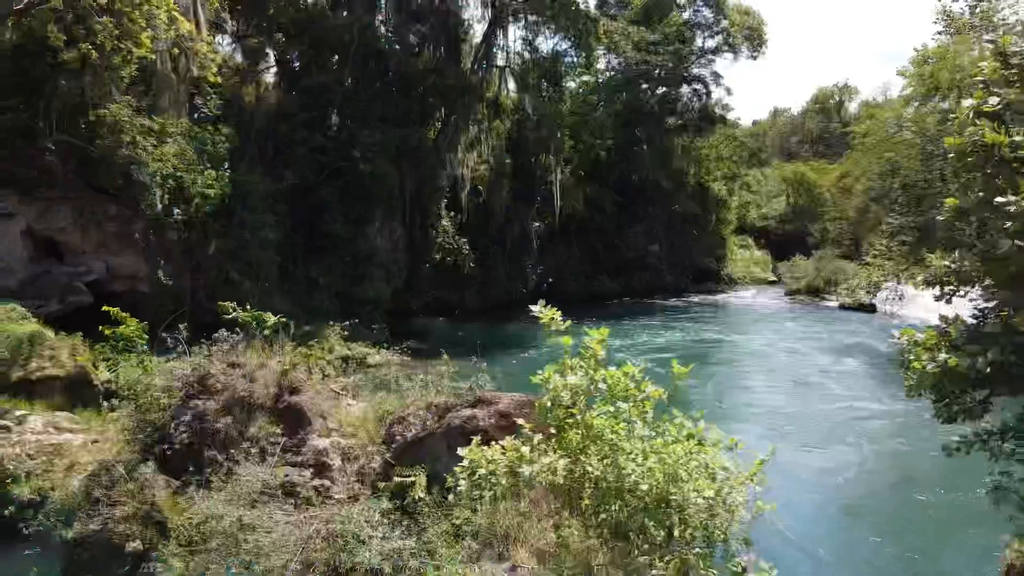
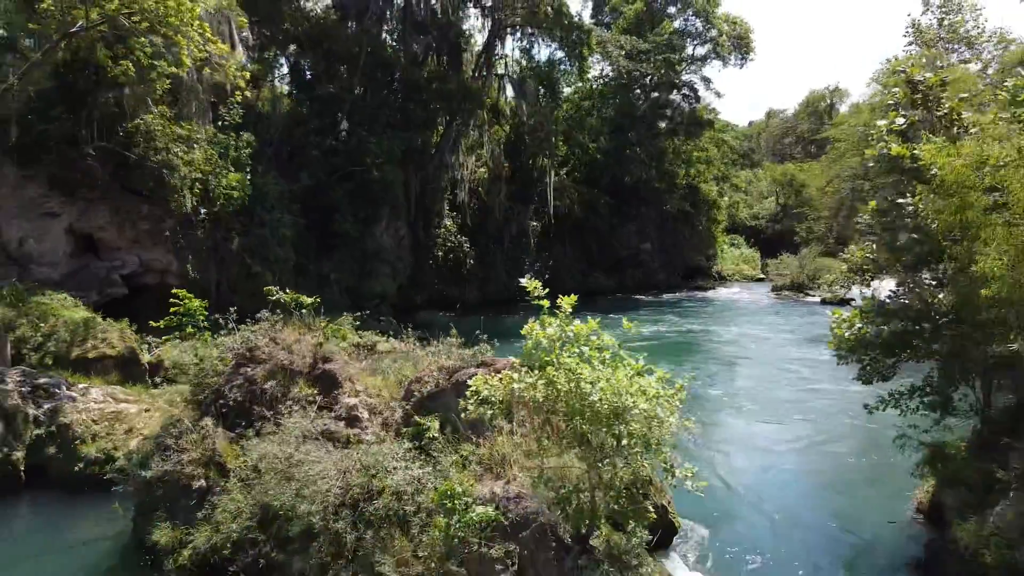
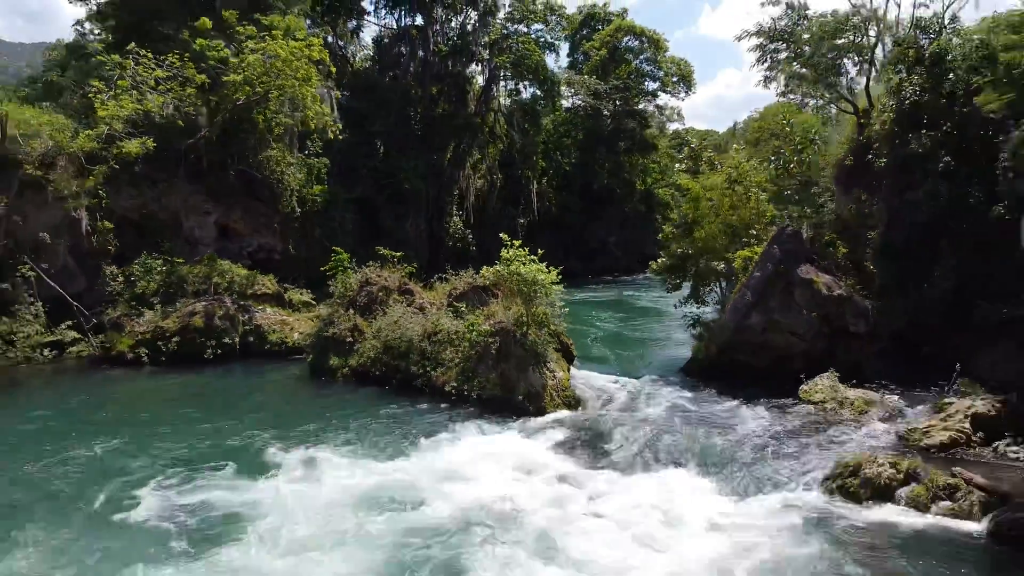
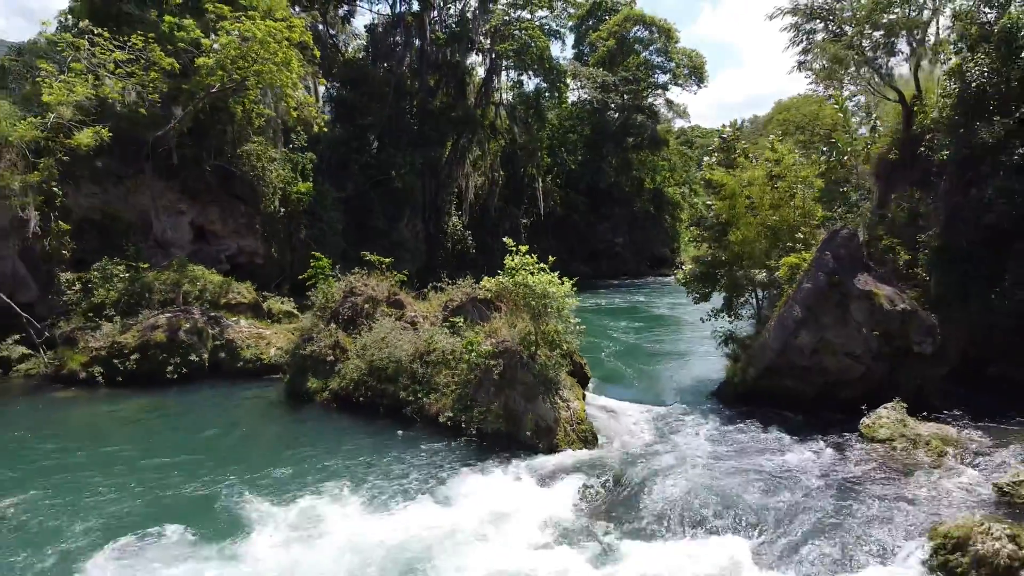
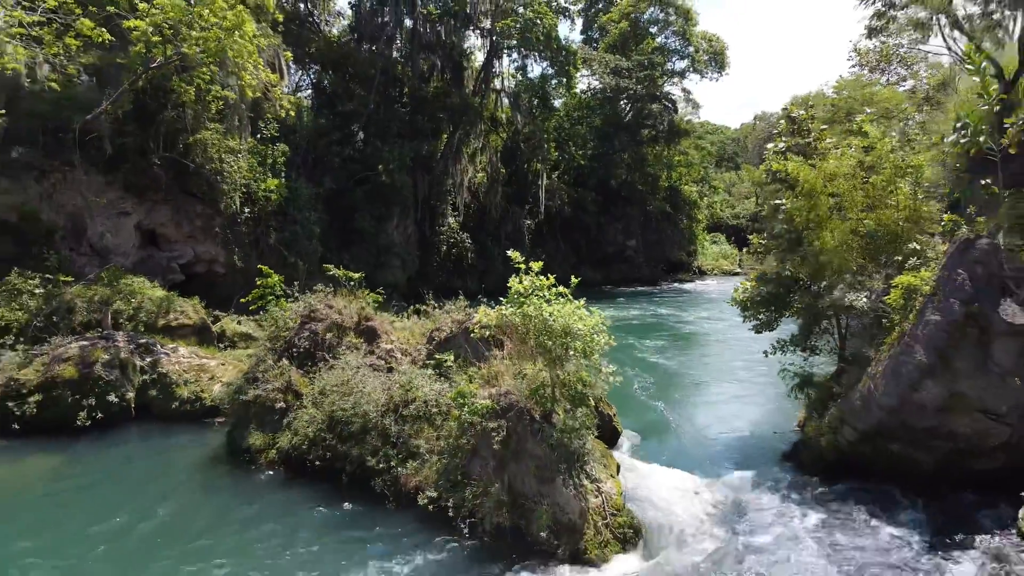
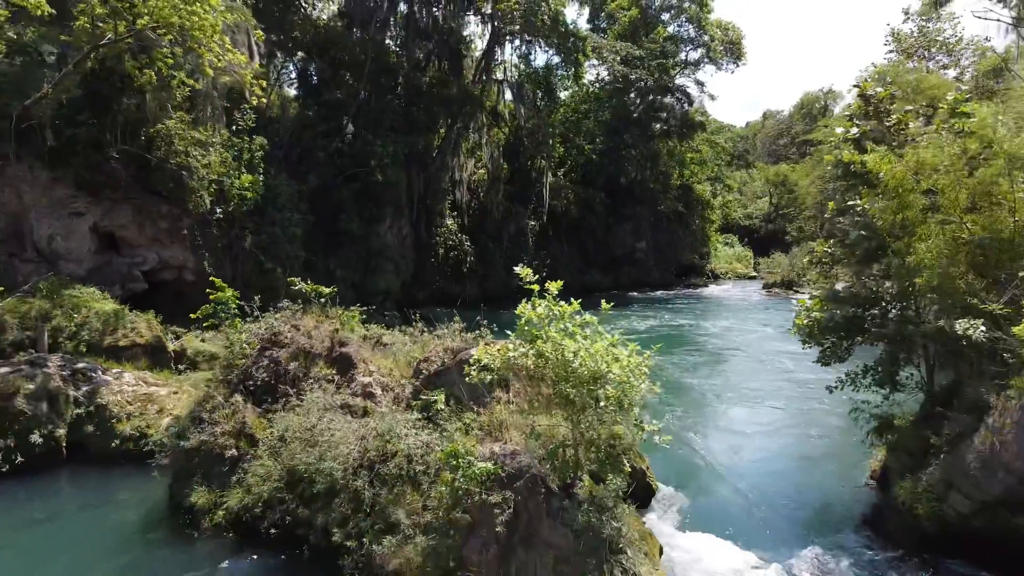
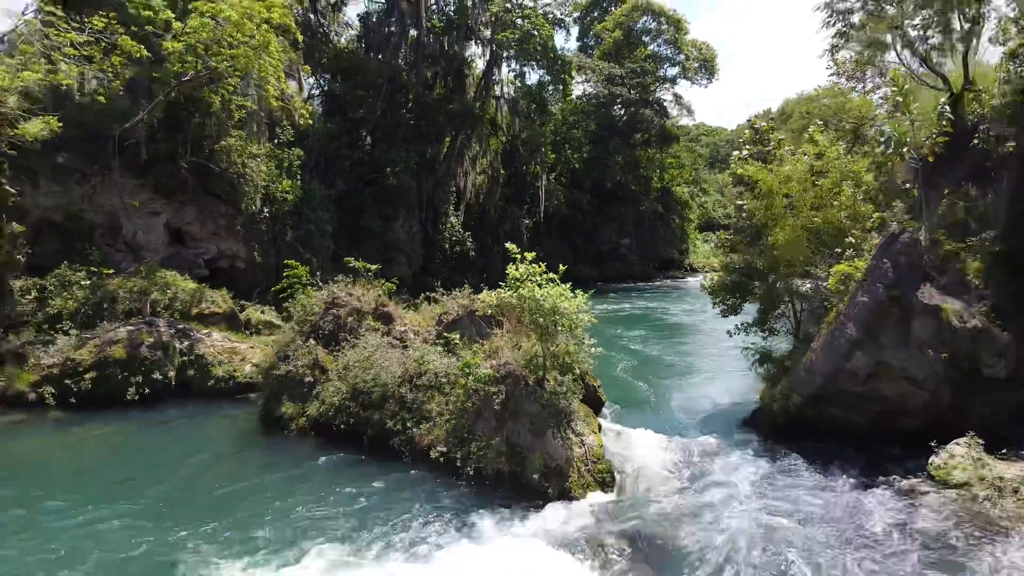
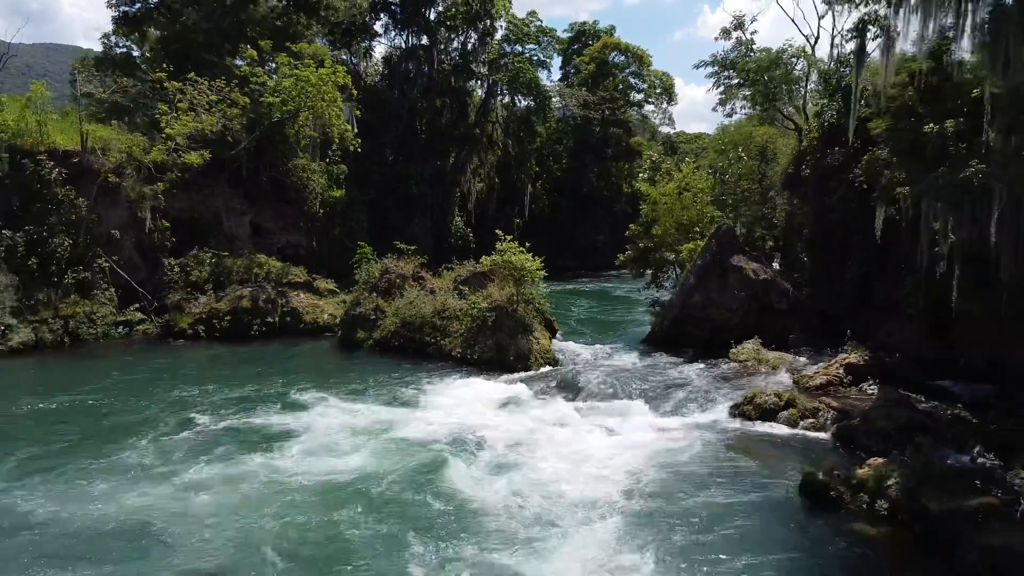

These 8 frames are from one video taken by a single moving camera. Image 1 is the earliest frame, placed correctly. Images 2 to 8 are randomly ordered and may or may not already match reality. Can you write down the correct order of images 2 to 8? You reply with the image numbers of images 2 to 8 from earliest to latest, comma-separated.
2, 6, 5, 7, 4, 3, 8
